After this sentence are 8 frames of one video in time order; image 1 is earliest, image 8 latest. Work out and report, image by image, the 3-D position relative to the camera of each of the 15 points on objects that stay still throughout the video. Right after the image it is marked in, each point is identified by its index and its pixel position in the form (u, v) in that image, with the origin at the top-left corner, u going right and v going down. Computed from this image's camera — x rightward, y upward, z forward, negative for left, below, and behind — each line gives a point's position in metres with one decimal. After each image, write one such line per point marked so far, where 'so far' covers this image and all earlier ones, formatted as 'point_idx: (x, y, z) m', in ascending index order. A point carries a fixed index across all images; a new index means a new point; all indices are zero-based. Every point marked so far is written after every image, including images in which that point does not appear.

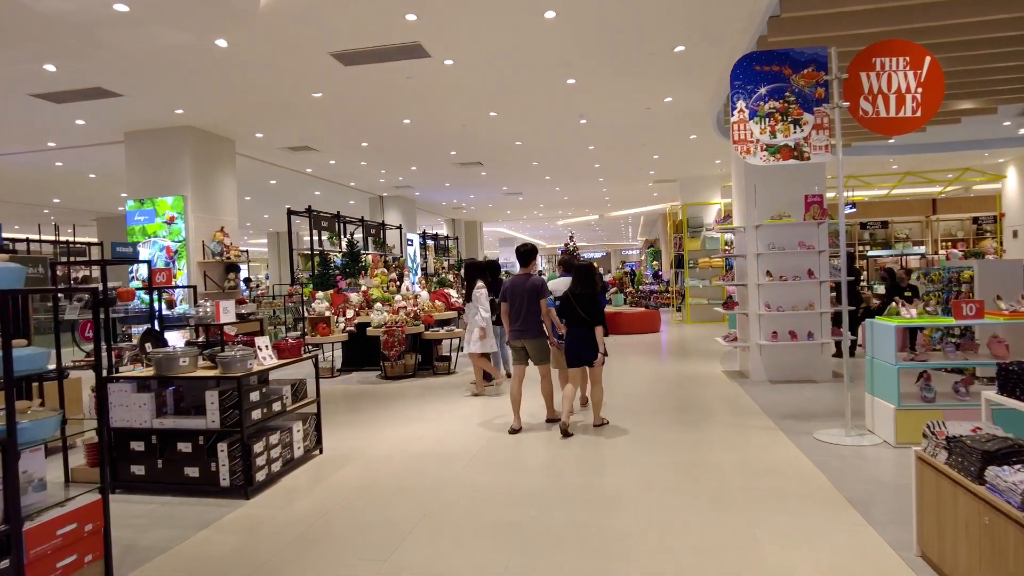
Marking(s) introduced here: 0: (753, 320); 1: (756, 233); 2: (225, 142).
0: (+2.4, -0.3, +6.7) m
1: (+2.5, +0.6, +6.7) m
2: (-3.9, +2.0, +8.8) m
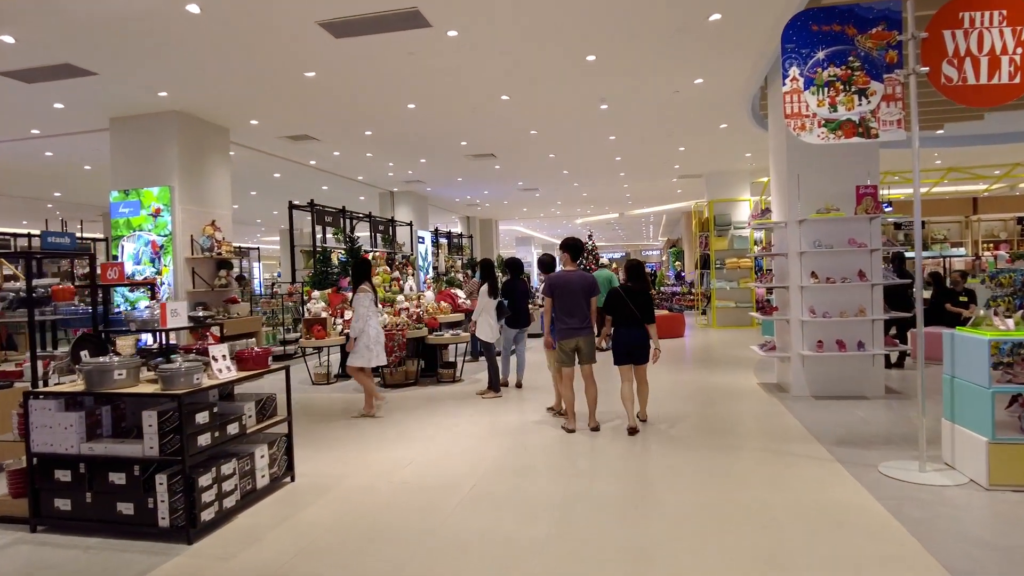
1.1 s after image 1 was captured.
0: (+2.5, -0.4, +6.0) m
1: (+2.6, +0.5, +5.9) m
2: (-3.7, +2.0, +8.2) m
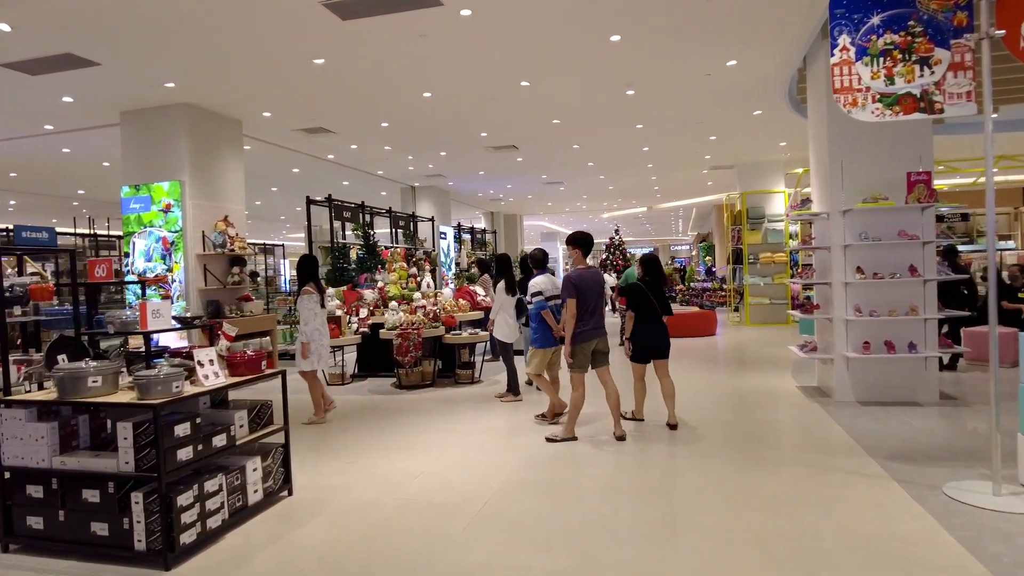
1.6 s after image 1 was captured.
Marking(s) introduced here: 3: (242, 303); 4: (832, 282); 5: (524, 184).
0: (+2.7, -0.3, +5.5) m
1: (+2.7, +0.6, +5.4) m
2: (-3.5, +2.0, +8.0) m
3: (-3.2, -0.2, +7.9) m
4: (+2.7, +0.1, +5.5) m
5: (+0.3, +2.3, +14.3) m
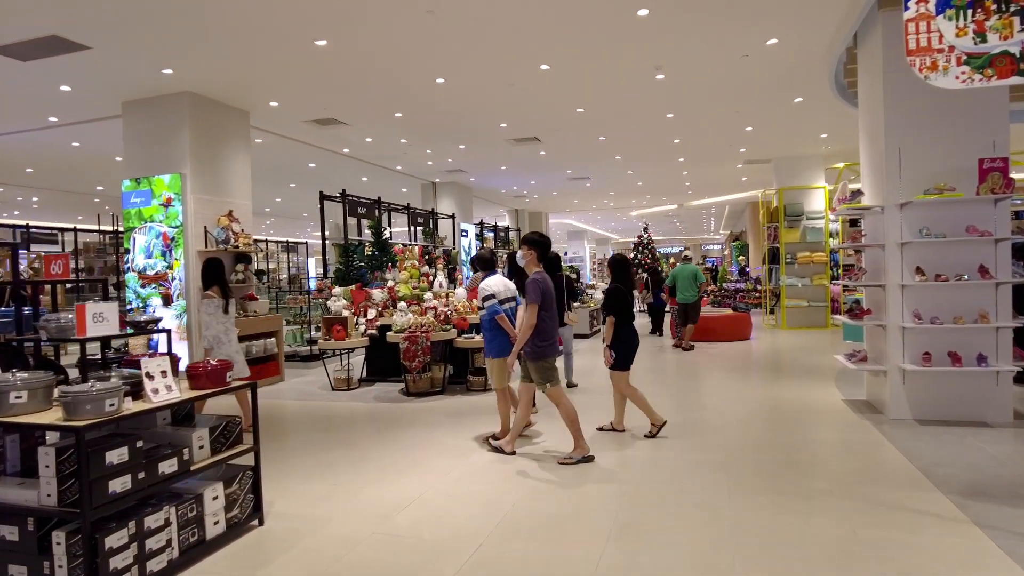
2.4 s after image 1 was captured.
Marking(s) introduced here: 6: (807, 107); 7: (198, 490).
0: (+2.8, -0.4, +4.9) m
1: (+2.8, +0.5, +4.8) m
2: (-3.3, +2.0, +7.6) m
3: (-3.0, -0.2, +7.5) m
4: (+2.8, 0.0, +4.9) m
5: (+0.8, +2.3, +13.8) m
6: (+3.8, +2.3, +8.4) m
7: (-1.3, -0.9, +2.8) m
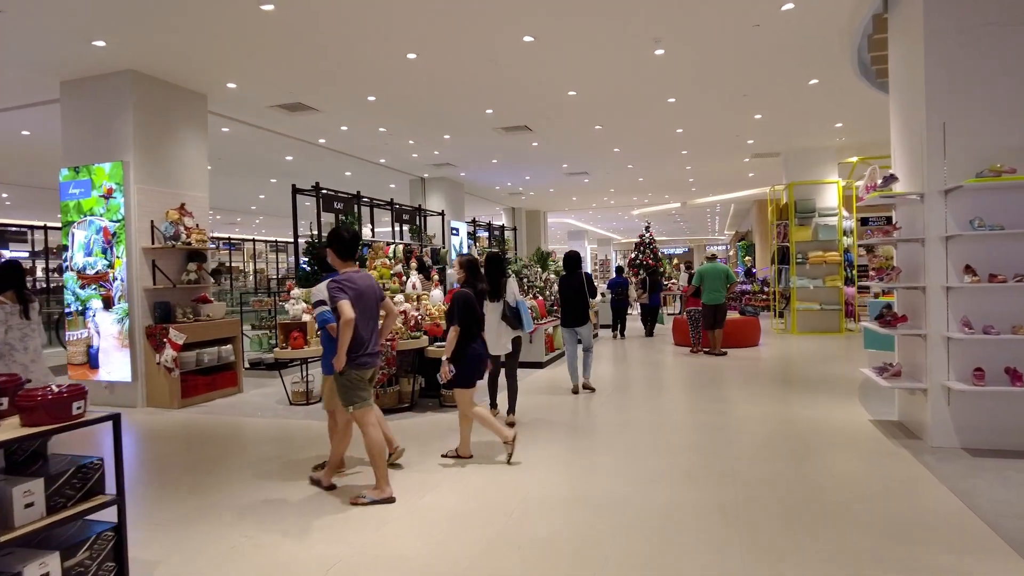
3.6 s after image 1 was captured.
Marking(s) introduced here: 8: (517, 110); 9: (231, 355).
0: (+2.6, -0.4, +4.1) m
1: (+2.6, +0.5, +4.0) m
2: (-3.4, +2.0, +6.9) m
3: (-3.2, -0.2, +6.8) m
4: (+2.6, 0.0, +4.1) m
5: (+0.6, +2.2, +13.0) m
6: (+3.6, +2.3, +7.7) m
7: (-1.5, -0.9, +2.1) m
8: (+0.1, +2.2, +8.2) m
9: (-3.0, -0.7, +6.9) m
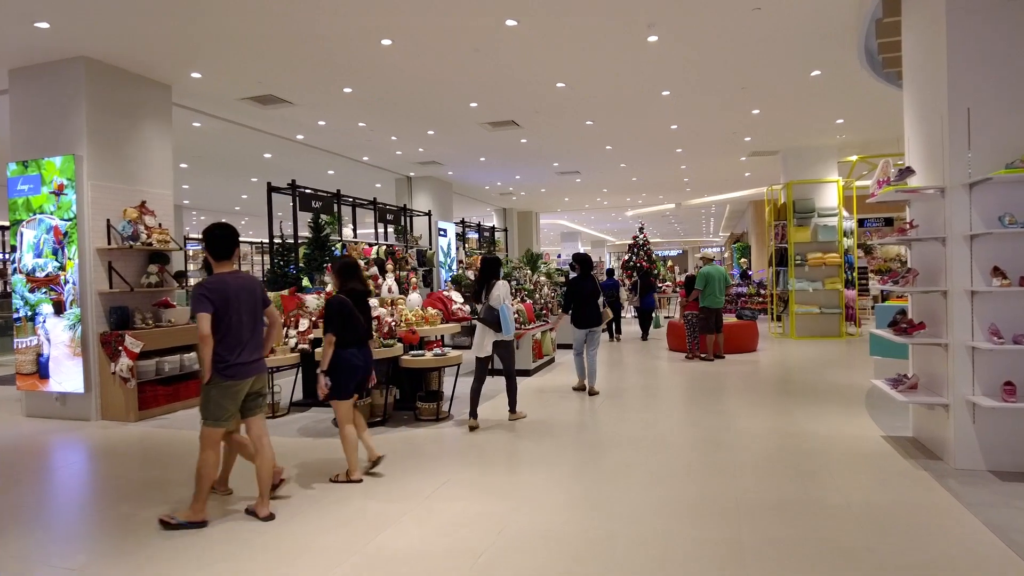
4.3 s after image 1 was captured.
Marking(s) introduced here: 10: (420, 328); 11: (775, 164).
0: (+2.5, -0.4, +3.7) m
1: (+2.5, +0.5, +3.6) m
2: (-3.6, +2.0, +6.4) m
3: (-3.4, -0.2, +6.3) m
4: (+2.4, 0.0, +3.7) m
5: (+0.4, +2.2, +12.6) m
6: (+3.5, +2.3, +7.3) m
7: (-1.7, -0.9, +1.6) m
8: (-0.1, +2.2, +7.7) m
9: (-3.1, -0.7, +6.5) m
10: (-0.8, -0.3, +5.6) m
11: (+4.9, +2.3, +12.2) m
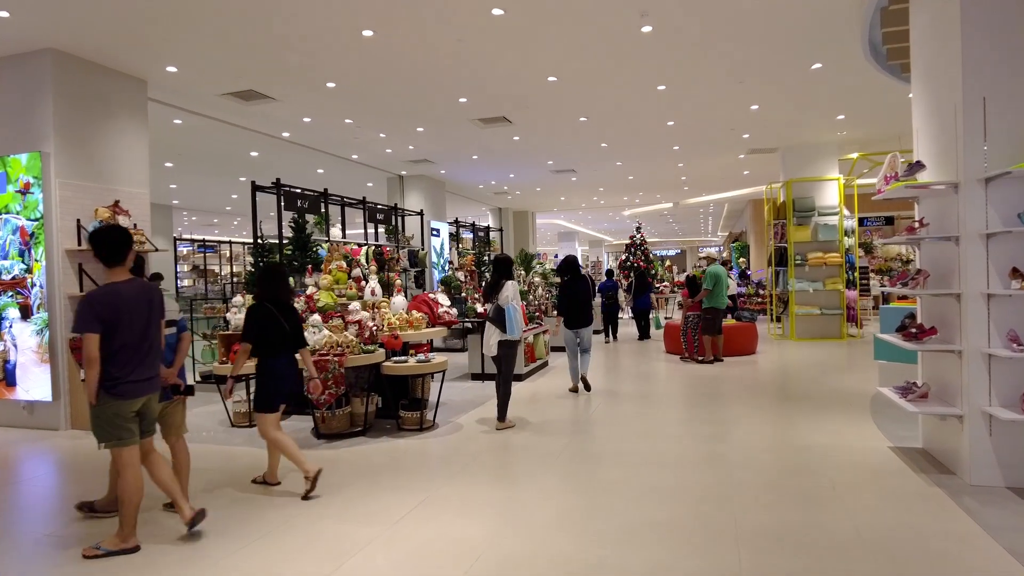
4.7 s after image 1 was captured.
0: (+2.4, -0.4, +3.4) m
1: (+2.4, +0.5, +3.4) m
2: (-3.7, +2.0, +6.2) m
3: (-3.5, -0.2, +6.1) m
4: (+2.3, 0.0, +3.4) m
5: (+0.3, +2.2, +12.4) m
6: (+3.3, +2.3, +7.0) m
7: (-1.8, -0.9, +1.4) m
8: (-0.2, +2.1, +7.5) m
9: (-3.2, -0.8, +6.2) m
10: (-0.9, -0.4, +5.4) m
11: (+4.8, +2.3, +11.9) m
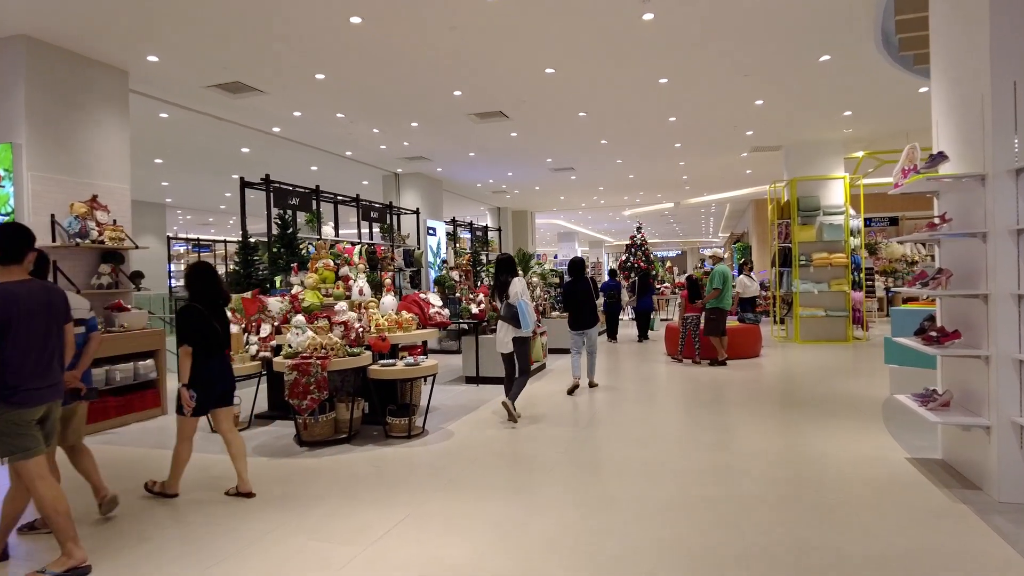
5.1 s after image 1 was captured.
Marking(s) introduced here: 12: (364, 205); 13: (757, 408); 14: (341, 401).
0: (+2.3, -0.4, +3.2) m
1: (+2.4, +0.5, +3.1) m
2: (-3.7, +2.0, +5.9) m
3: (-3.5, -0.2, +5.8) m
4: (+2.3, 0.0, +3.2) m
5: (+0.3, +2.2, +12.1) m
6: (+3.3, +2.2, +6.8) m
7: (-1.8, -0.9, +1.1) m
8: (-0.3, +2.1, +7.2) m
9: (-3.3, -0.8, +6.0) m
10: (-0.9, -0.4, +5.1) m
11: (+4.7, +2.3, +11.7) m
12: (-2.2, +1.2, +9.9) m
13: (+2.1, -1.0, +5.6) m
14: (-1.2, -0.8, +4.8) m
